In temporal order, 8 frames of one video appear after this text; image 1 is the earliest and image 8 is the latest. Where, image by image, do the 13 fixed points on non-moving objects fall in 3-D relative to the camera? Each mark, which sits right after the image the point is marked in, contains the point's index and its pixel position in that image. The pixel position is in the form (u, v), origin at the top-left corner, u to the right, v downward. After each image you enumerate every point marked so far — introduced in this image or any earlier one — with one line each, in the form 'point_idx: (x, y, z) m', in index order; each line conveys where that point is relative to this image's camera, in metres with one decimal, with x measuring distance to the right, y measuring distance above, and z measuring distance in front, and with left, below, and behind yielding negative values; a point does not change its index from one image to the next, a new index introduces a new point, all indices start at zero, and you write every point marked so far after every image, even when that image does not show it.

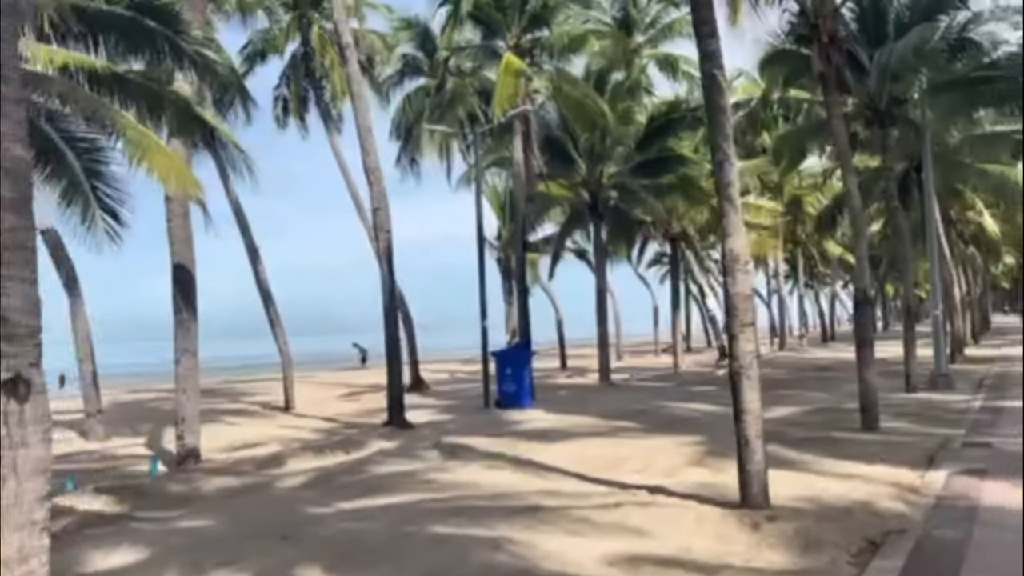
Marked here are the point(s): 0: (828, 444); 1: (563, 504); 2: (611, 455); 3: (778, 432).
0: (+6.1, -3.0, +15.8) m
1: (+0.7, -2.9, +11.1) m
2: (+1.8, -3.0, +14.7) m
3: (+5.6, -3.1, +17.2) m
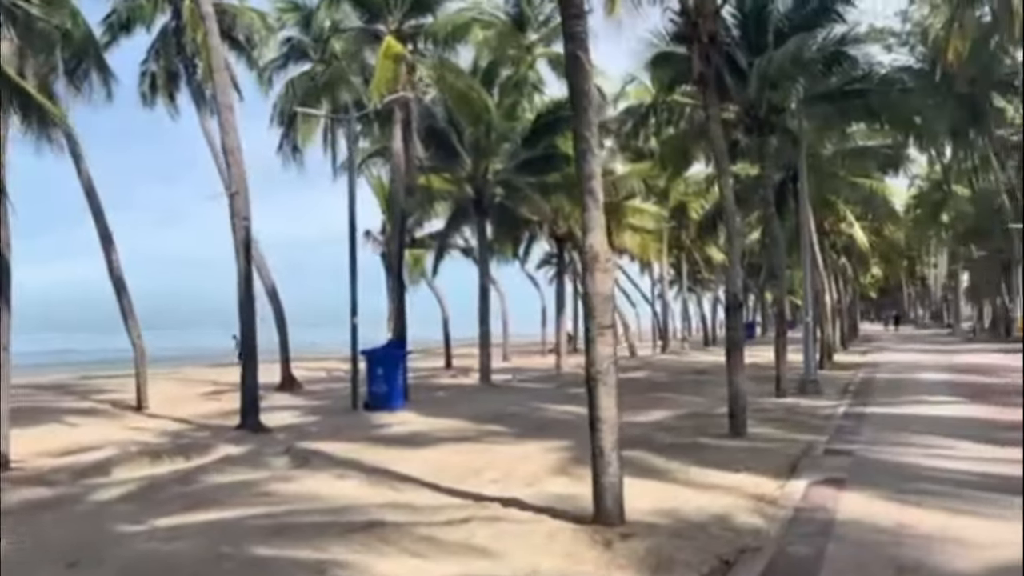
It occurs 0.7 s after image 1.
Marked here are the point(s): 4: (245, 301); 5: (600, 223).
0: (+3.5, -3.1, +15.5) m
1: (-1.3, -2.9, +10.1) m
2: (-0.7, -3.0, +13.9) m
3: (+2.8, -3.1, +16.8) m
4: (-6.0, -0.3, +18.2) m
5: (+1.0, +0.7, +9.2) m
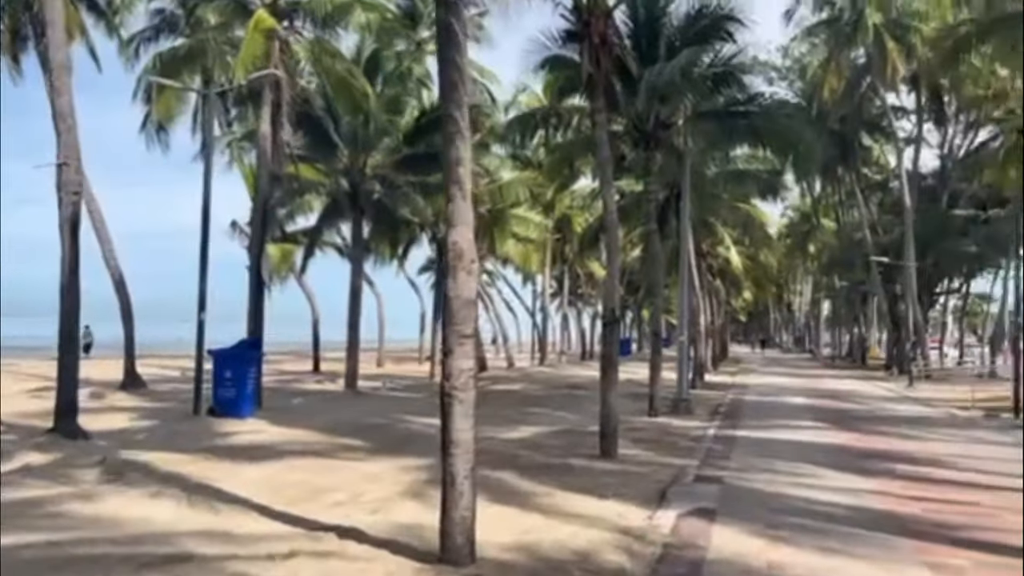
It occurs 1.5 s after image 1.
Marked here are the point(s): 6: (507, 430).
0: (+0.9, -3.3, +14.5) m
1: (-3.0, -2.8, +8.5) m
2: (-3.0, -3.0, +12.3) m
3: (0.0, -3.3, +15.8) m
4: (-8.7, 0.0, +15.9) m
5: (-0.5, +0.7, +8.0) m
6: (-0.1, -3.4, +19.4) m
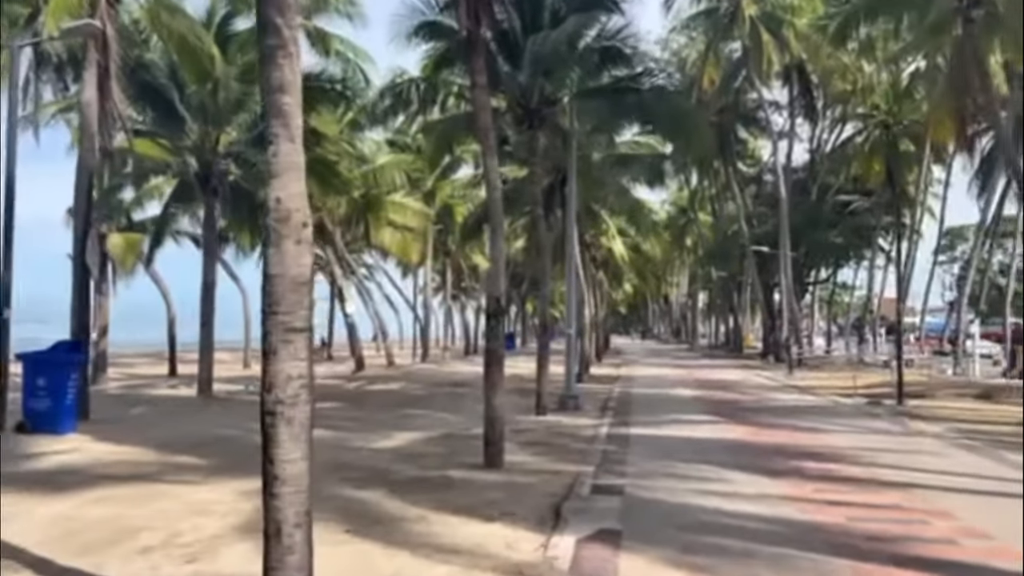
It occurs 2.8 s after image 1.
0: (-1.1, -3.1, +12.5) m
1: (-4.2, -2.6, +6.0) m
2: (-4.6, -2.8, +9.8) m
3: (-2.2, -3.0, +13.6) m
4: (-10.8, +0.1, +12.5) m
5: (-1.6, +0.9, +5.8) m
6: (-2.8, -3.2, +17.2) m
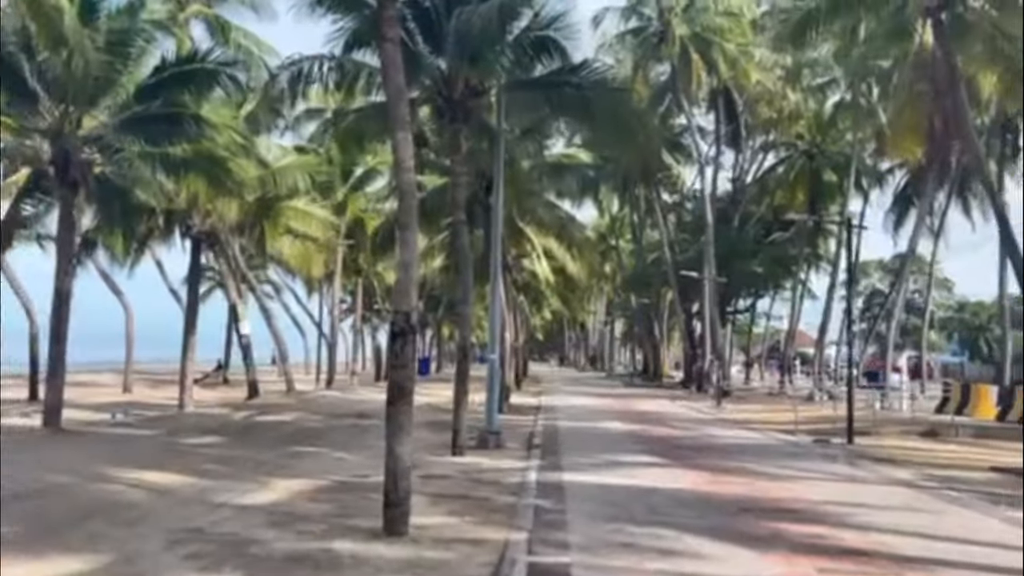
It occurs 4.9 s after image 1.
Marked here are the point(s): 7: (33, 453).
0: (-2.2, -3.1, +9.1) m
1: (-4.5, -2.4, +2.4) m
2: (-5.4, -2.7, +6.1) m
3: (-3.3, -3.1, +10.1) m
4: (-11.8, +0.3, +8.3) m
5: (-1.9, +1.0, +2.6) m
6: (-4.3, -3.3, +13.6) m
7: (-10.1, -3.5, +17.2) m
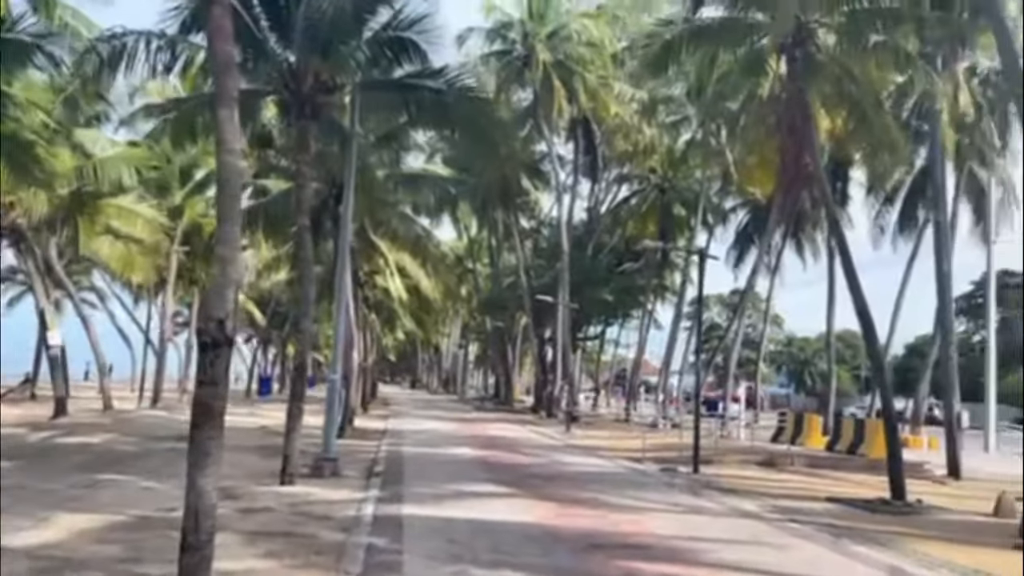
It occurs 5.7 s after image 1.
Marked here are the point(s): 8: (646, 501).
0: (-3.8, -3.1, +7.3) m
1: (-5.0, -2.1, +0.3) m
2: (-6.5, -2.5, +3.8) m
3: (-5.2, -3.1, +8.1) m
4: (-13.0, +0.8, +5.0) m
5: (-2.2, +1.2, +1.1) m
6: (-6.8, -3.3, +11.4) m
7: (-13.1, -3.3, +13.9) m
8: (+2.9, -4.6, +17.5) m
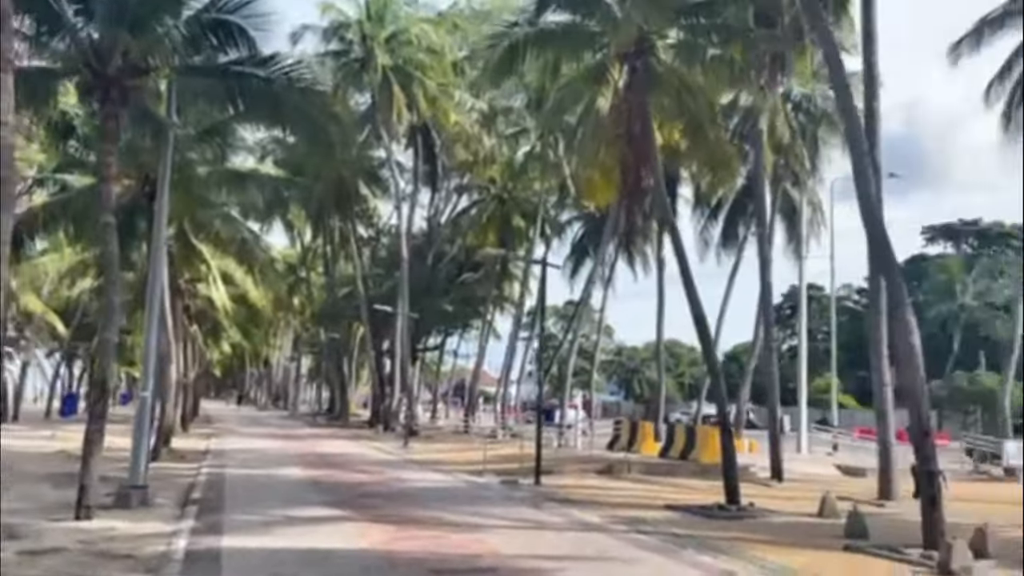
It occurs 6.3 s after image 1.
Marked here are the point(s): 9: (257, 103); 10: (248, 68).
0: (-5.1, -3.1, +5.6) m
1: (-4.8, -2.0, -1.5) m
2: (-6.9, -2.4, +1.6) m
3: (-6.5, -3.1, +6.1) m
4: (-13.6, +0.9, +1.5) m
5: (-2.2, +1.3, -0.2) m
6: (-8.8, -3.3, +9.0) m
7: (-15.4, -3.3, +10.1) m
8: (-0.5, -4.7, +16.8) m
9: (-5.3, +3.8, +16.9) m
10: (-5.5, +4.6, +17.2) m
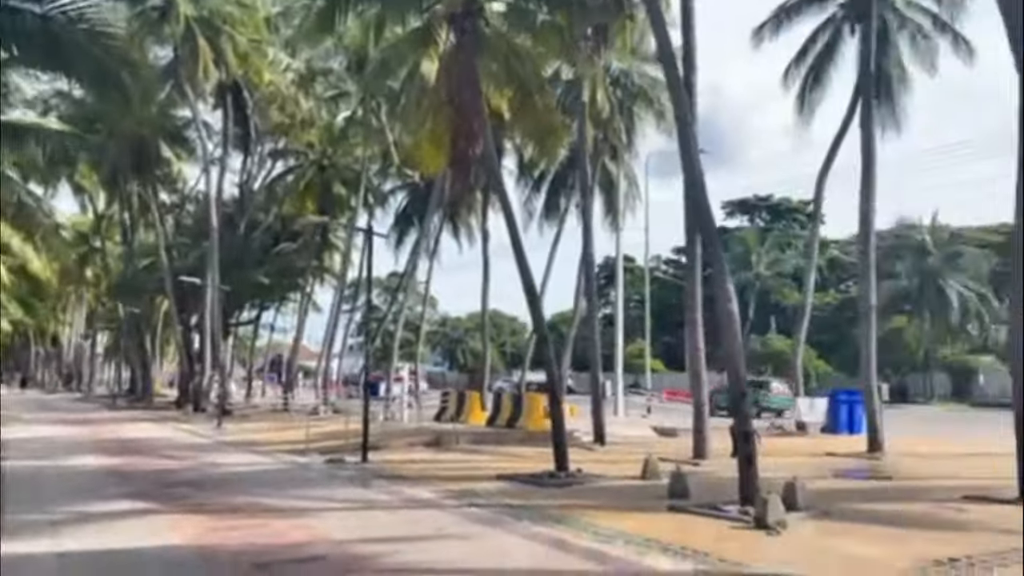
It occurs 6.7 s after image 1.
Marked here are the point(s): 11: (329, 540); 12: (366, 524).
0: (-5.9, -2.9, +3.9) m
1: (-4.1, -2.1, -3.0) m
2: (-6.9, -2.4, -0.4) m
3: (-7.4, -2.9, +4.1) m
4: (-13.3, +0.8, -2.1) m
5: (-1.9, +1.3, -1.2) m
6: (-10.3, -3.1, +6.4) m
7: (-17.0, -3.1, +6.1) m
8: (-3.9, -4.1, +15.9) m
9: (-8.6, +4.4, +14.7) m
10: (-8.9, +5.2, +14.9) m
11: (-2.6, -3.6, +11.7) m
12: (-2.3, -3.7, +13.0) m
